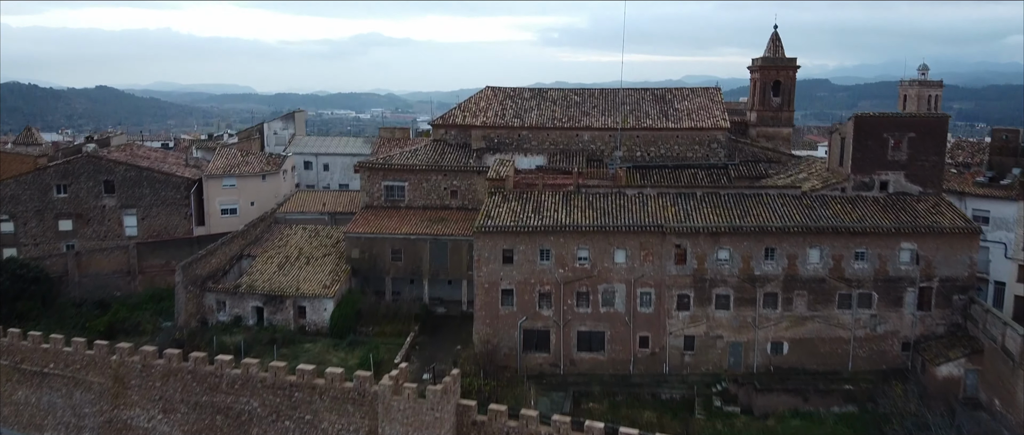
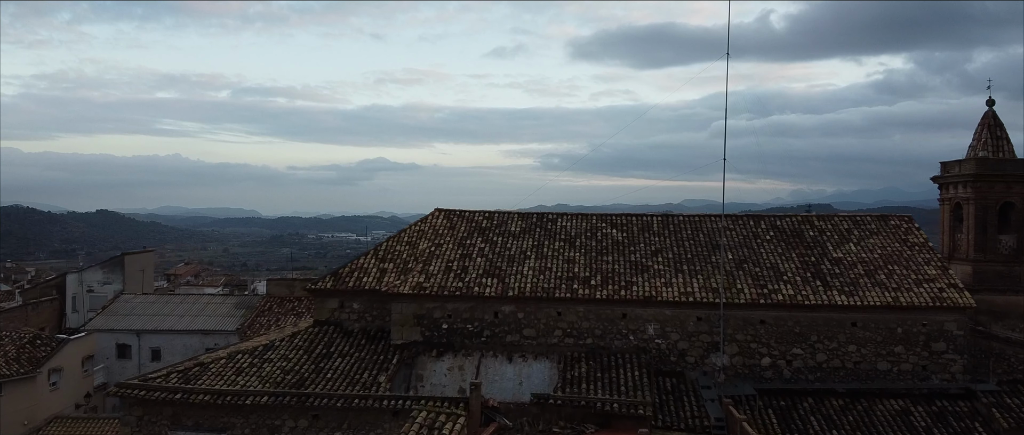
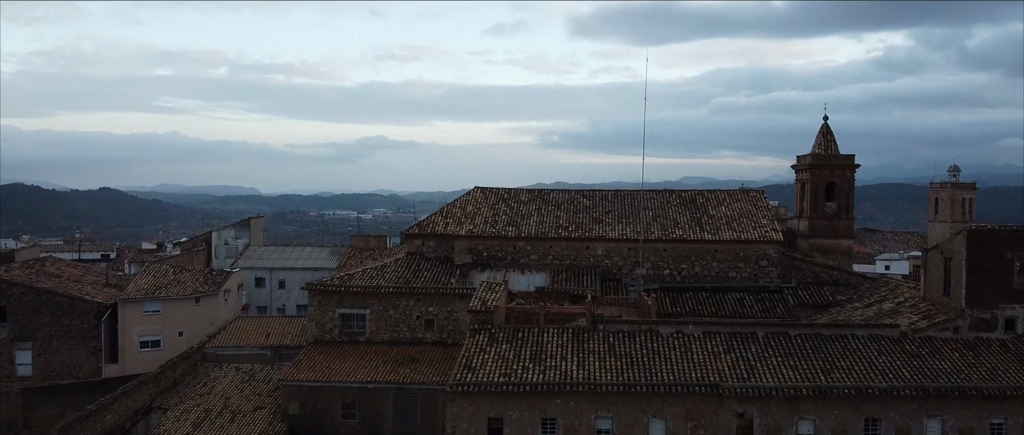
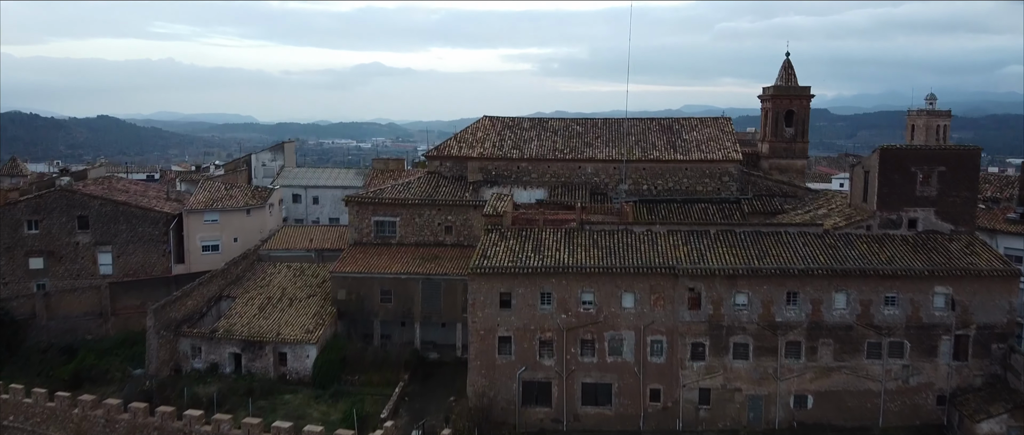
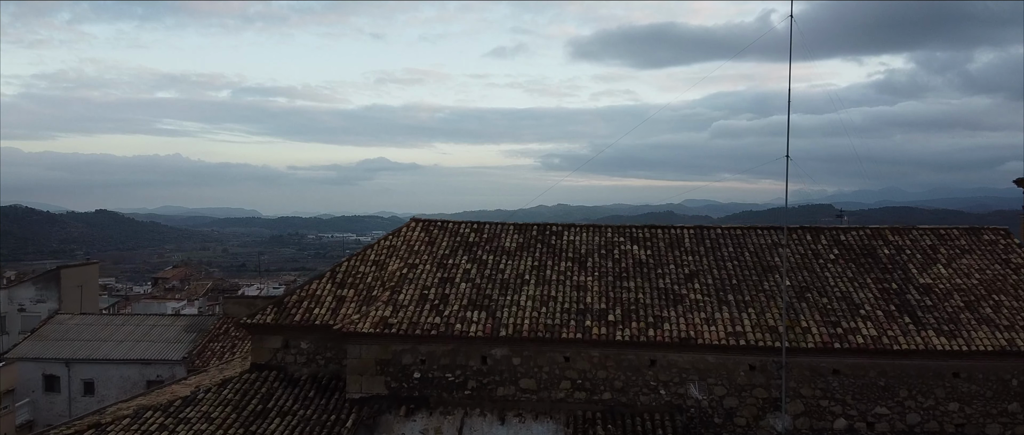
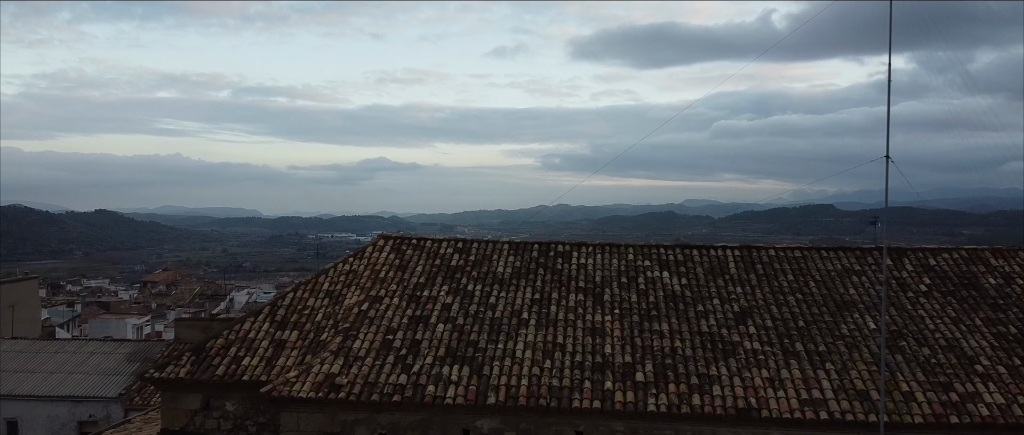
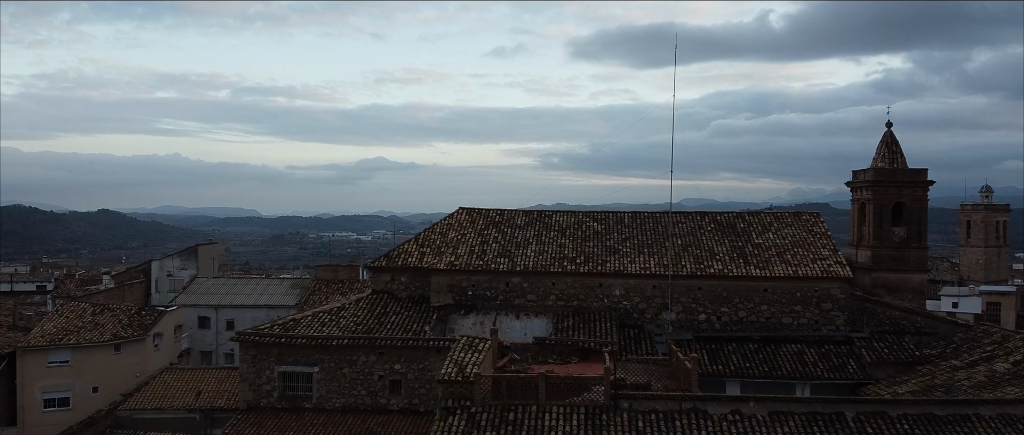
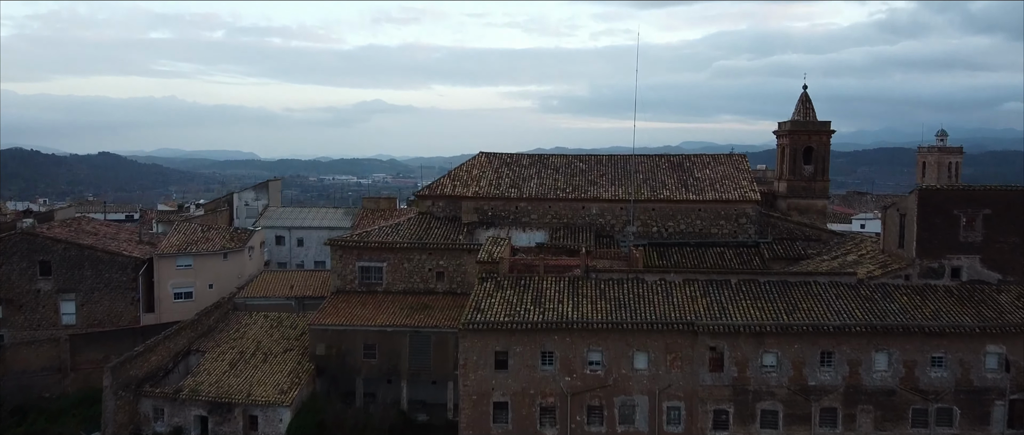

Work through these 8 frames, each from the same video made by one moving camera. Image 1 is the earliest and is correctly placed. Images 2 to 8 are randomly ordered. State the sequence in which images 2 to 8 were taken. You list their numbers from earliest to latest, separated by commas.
4, 8, 3, 7, 2, 5, 6
